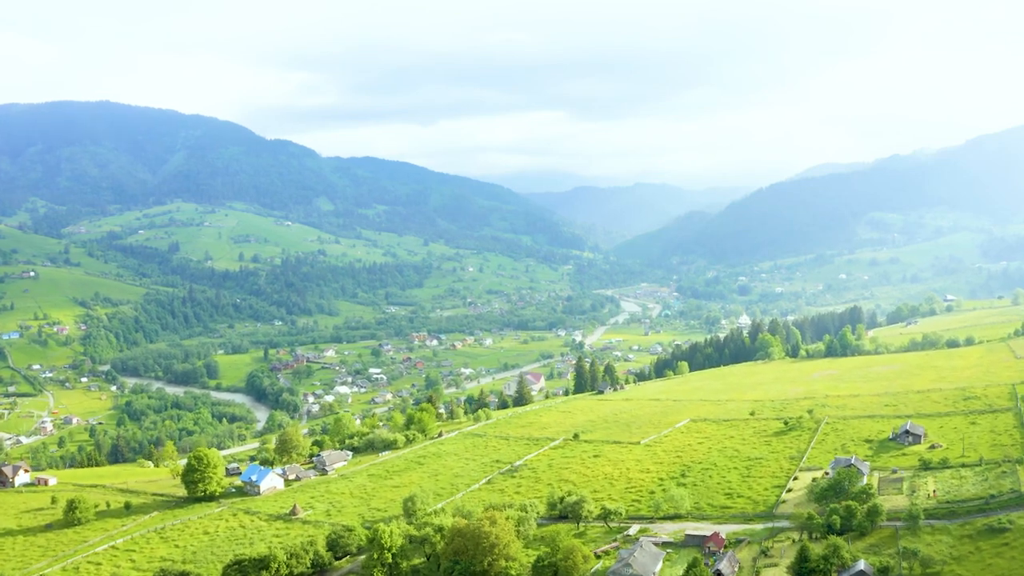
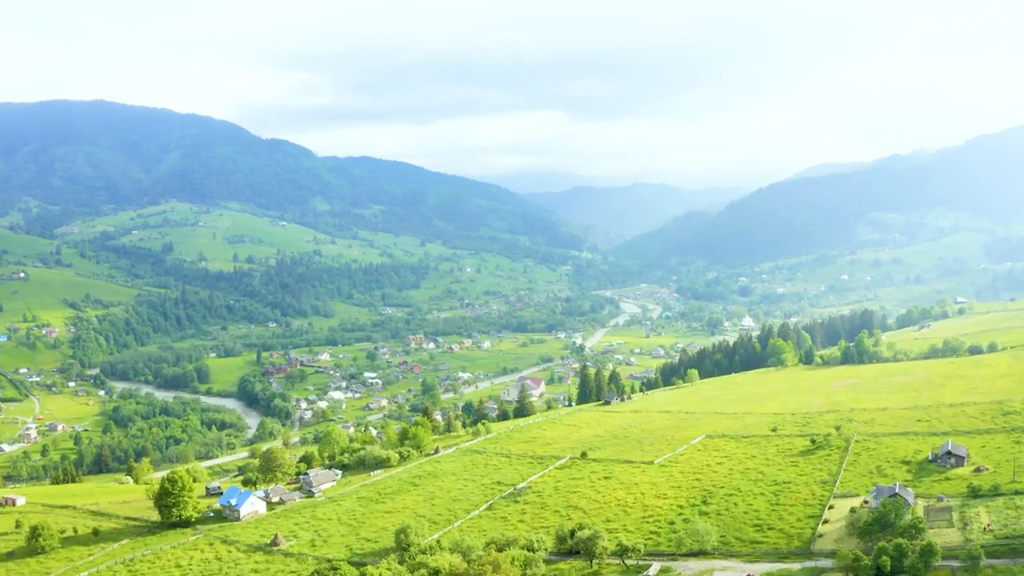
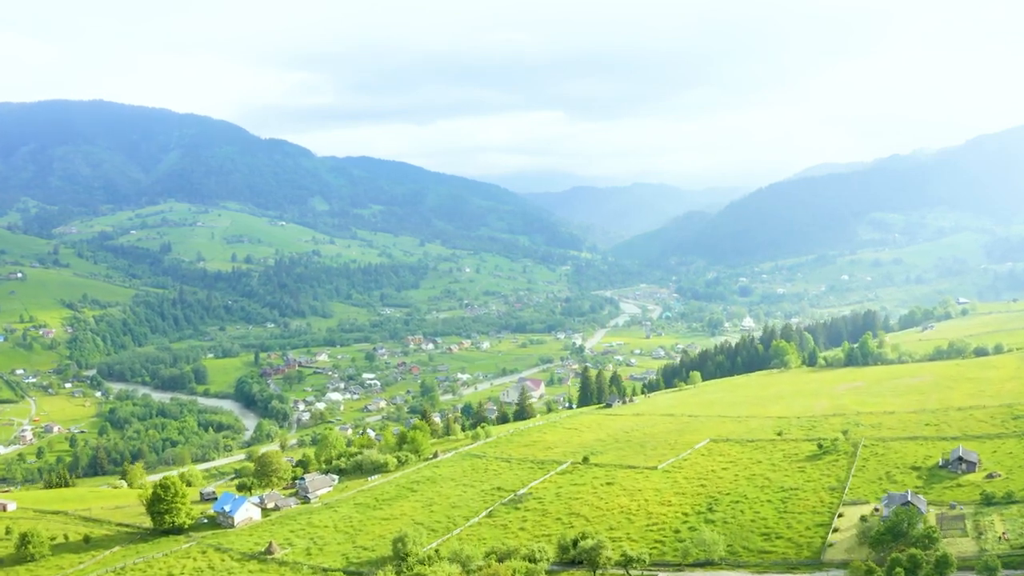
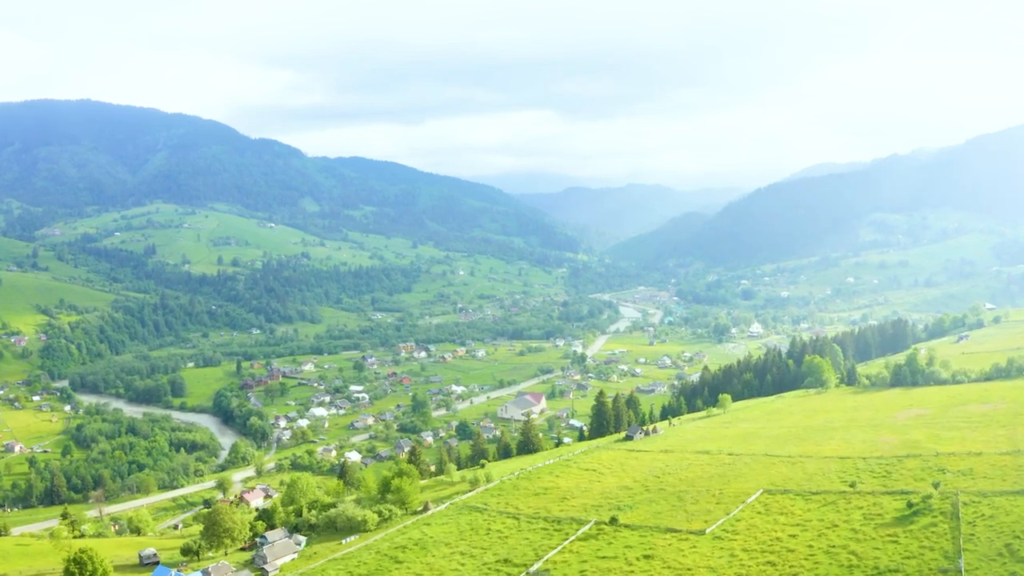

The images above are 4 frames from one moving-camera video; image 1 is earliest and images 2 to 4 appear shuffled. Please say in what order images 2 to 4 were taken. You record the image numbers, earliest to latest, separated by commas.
2, 3, 4
